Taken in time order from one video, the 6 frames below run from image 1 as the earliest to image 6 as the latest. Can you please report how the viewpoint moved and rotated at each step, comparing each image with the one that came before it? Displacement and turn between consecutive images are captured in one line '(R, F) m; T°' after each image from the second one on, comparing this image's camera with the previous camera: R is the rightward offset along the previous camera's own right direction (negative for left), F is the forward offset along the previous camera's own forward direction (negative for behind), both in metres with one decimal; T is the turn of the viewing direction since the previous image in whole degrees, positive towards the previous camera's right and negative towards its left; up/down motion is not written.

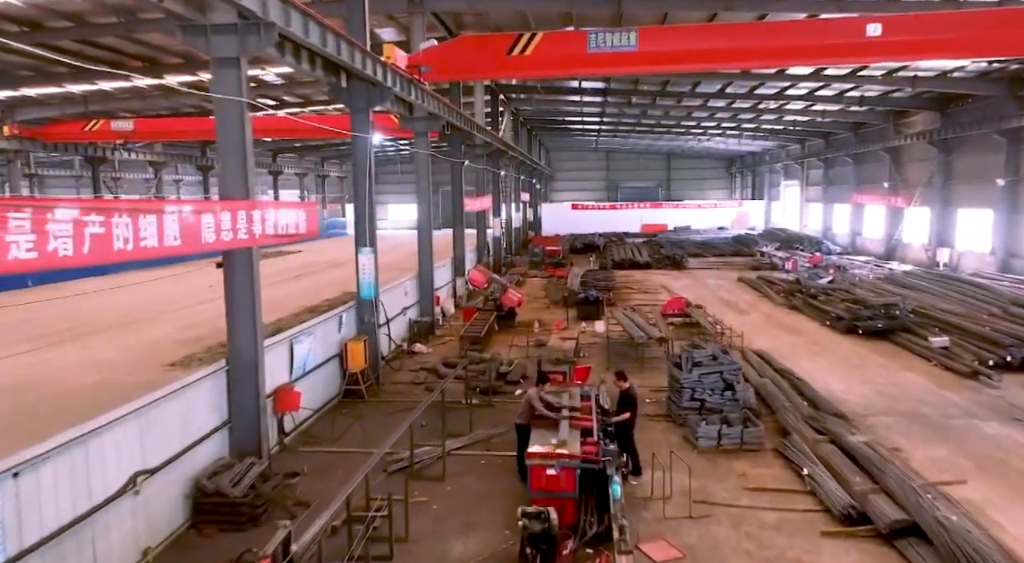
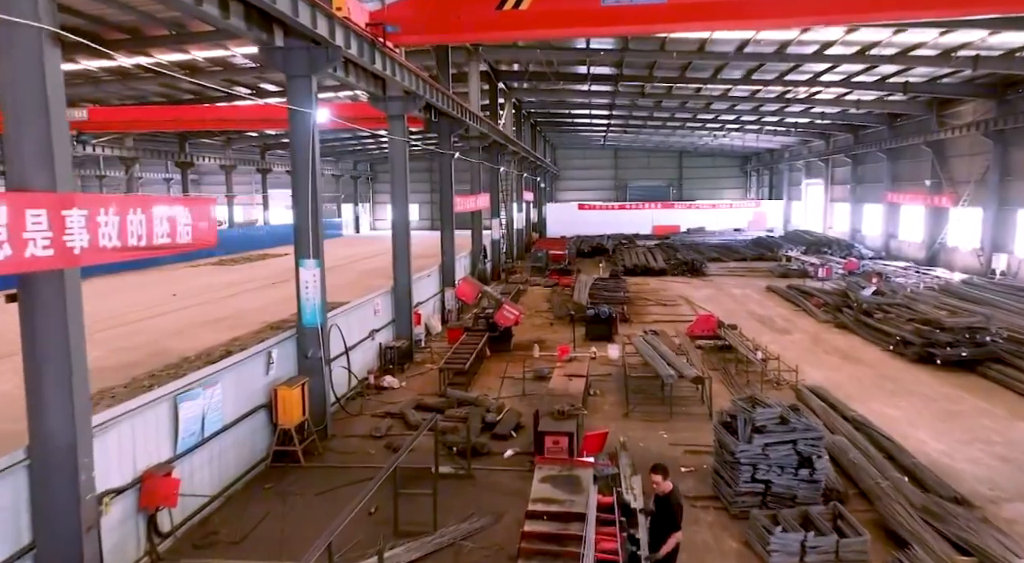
(+0.2, +2.0) m; -1°
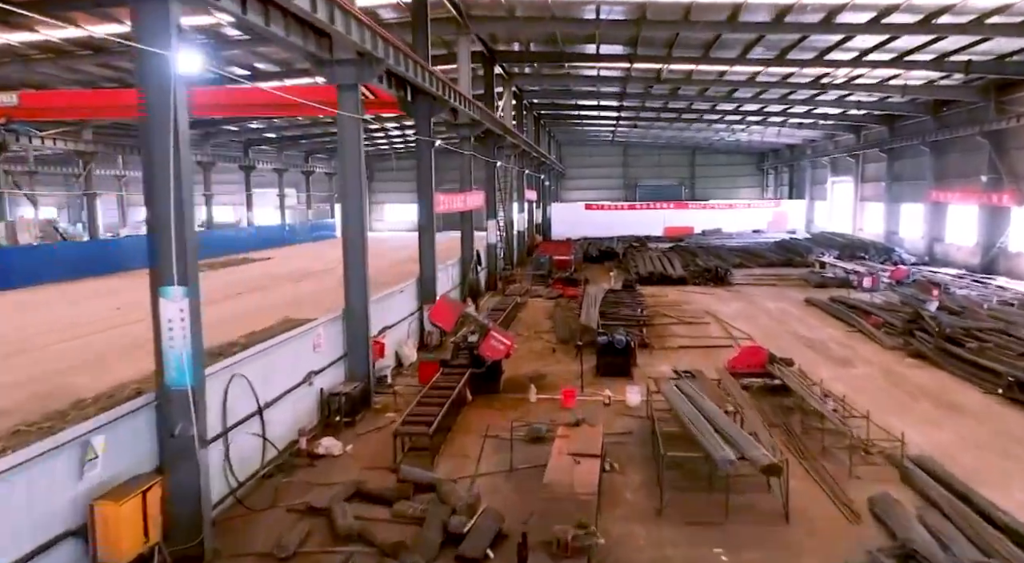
(+0.2, +2.3) m; -1°
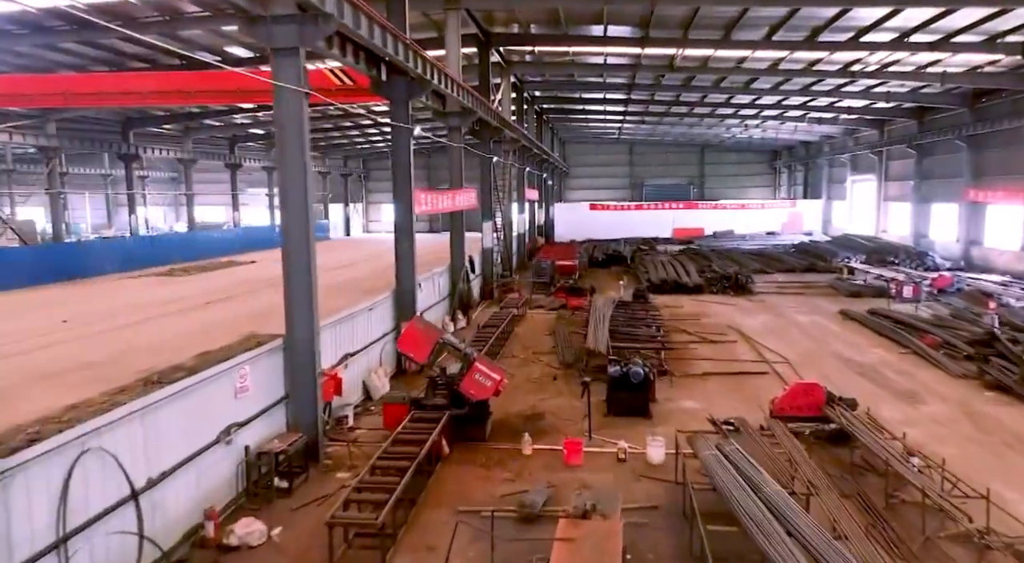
(+0.1, +1.6) m; 0°
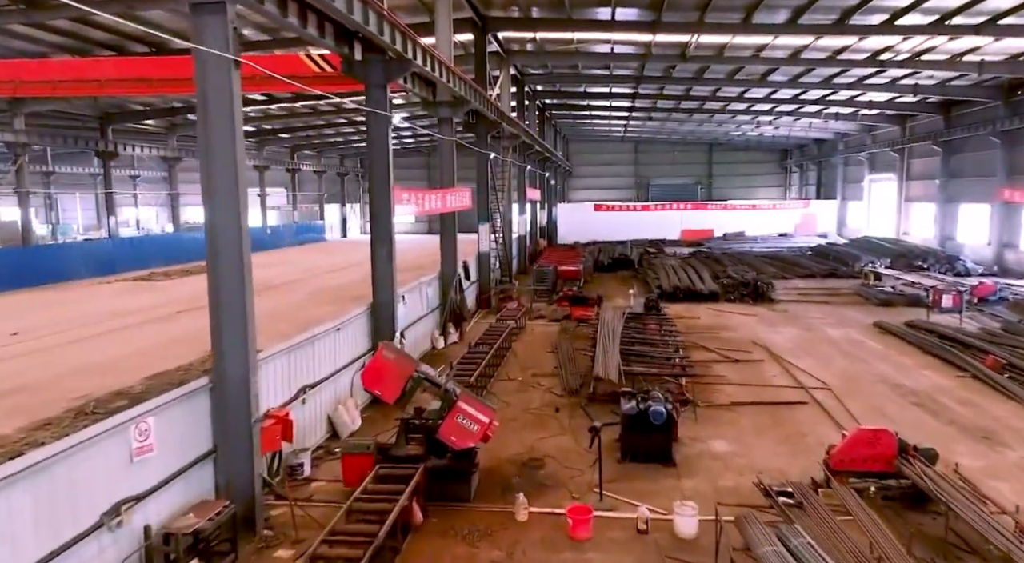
(+0.1, +1.2) m; 0°
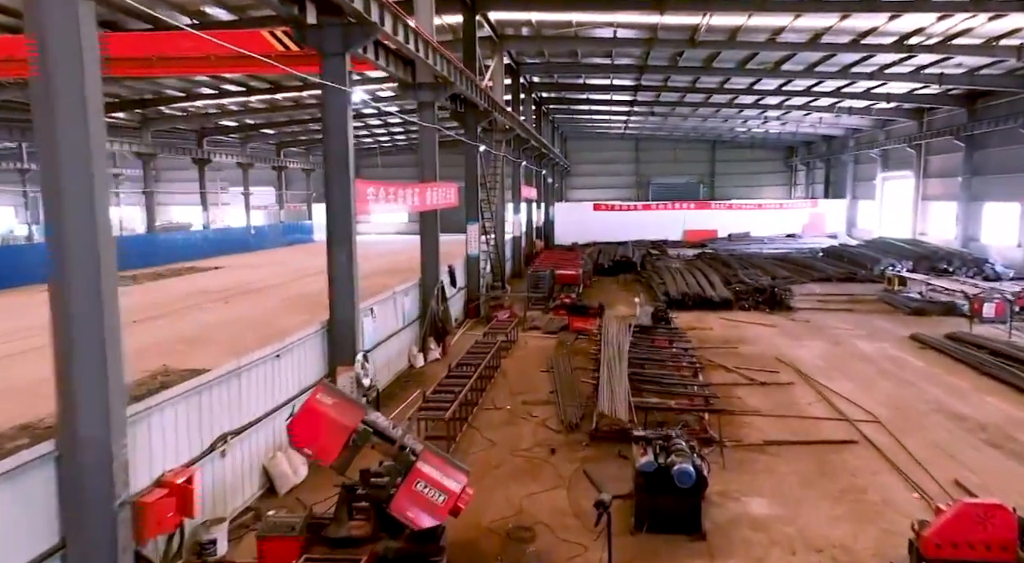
(+0.1, +1.3) m; 0°
